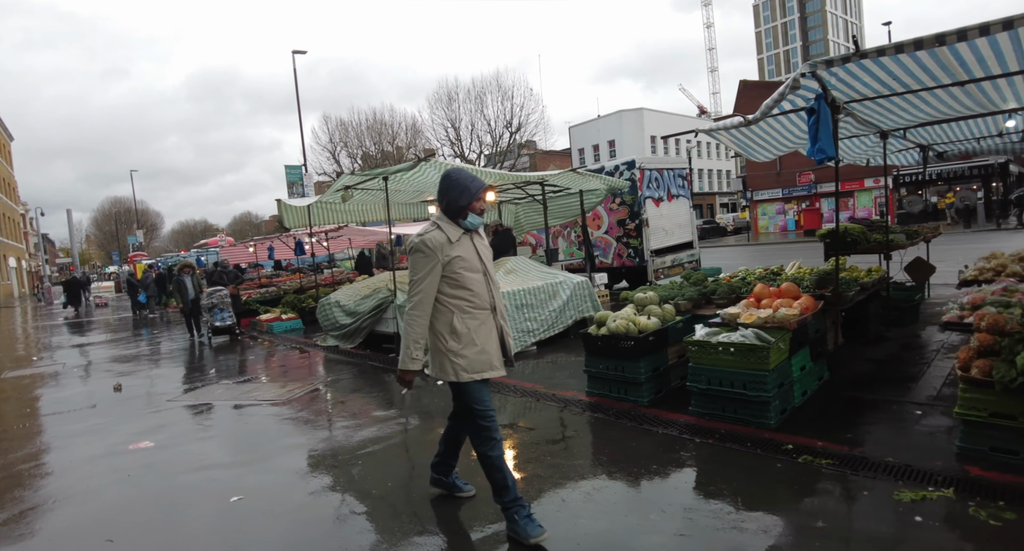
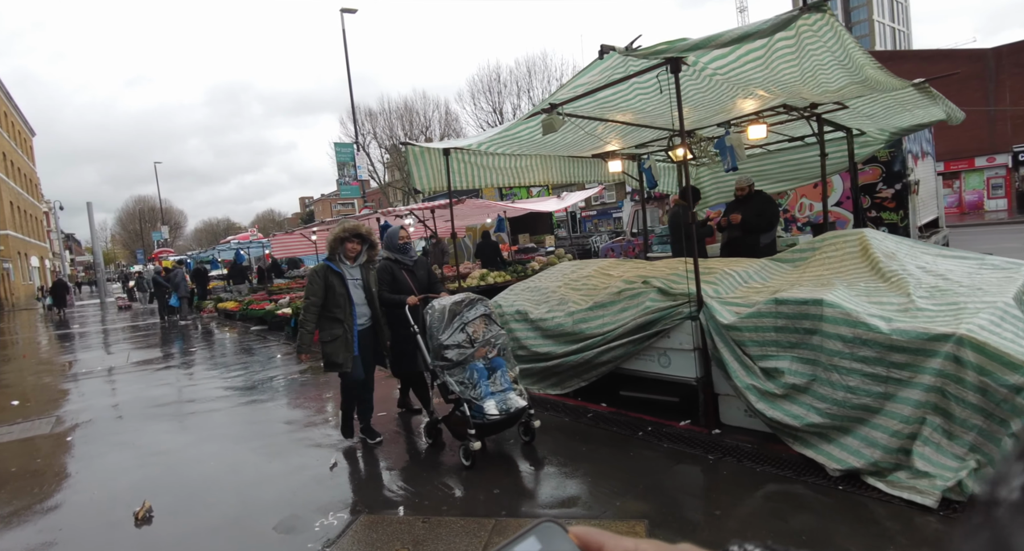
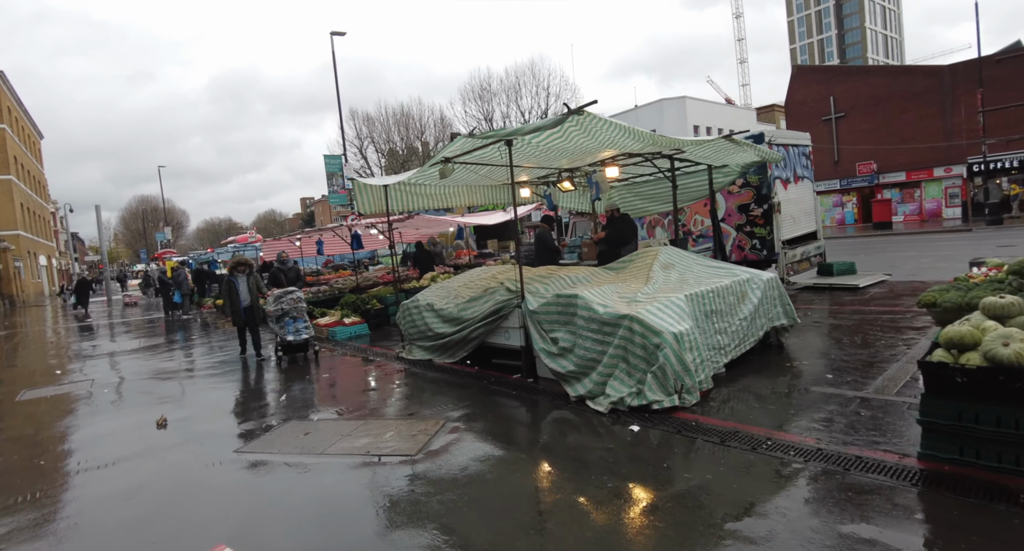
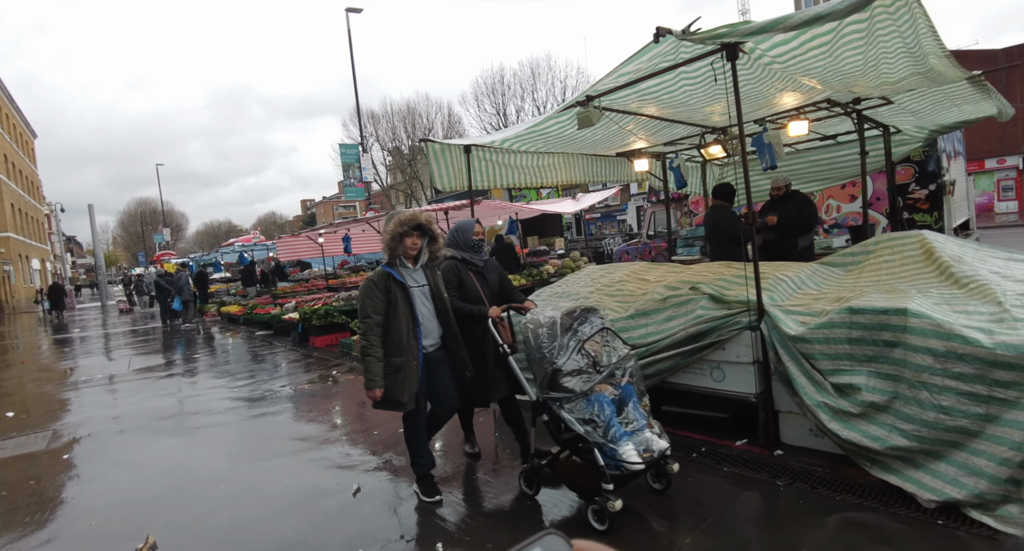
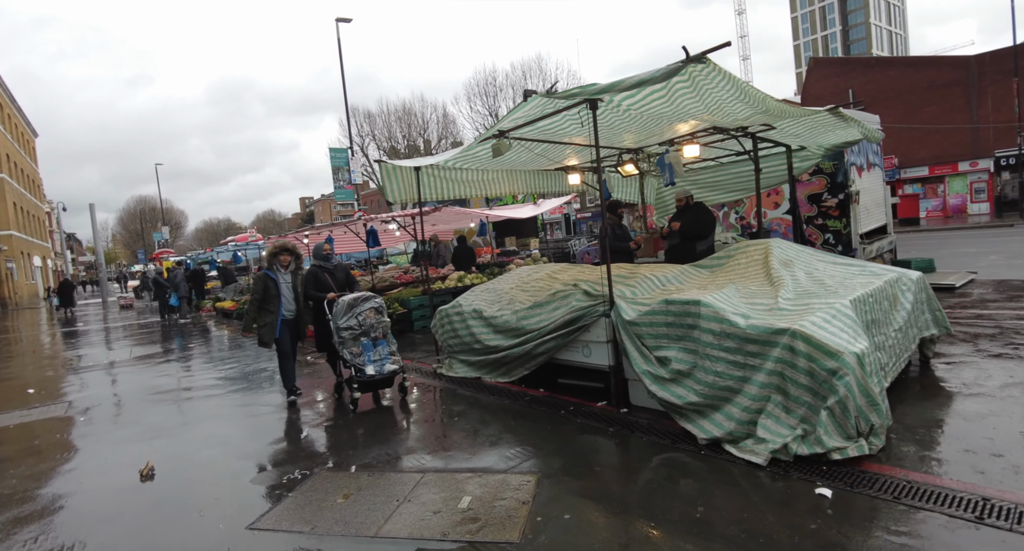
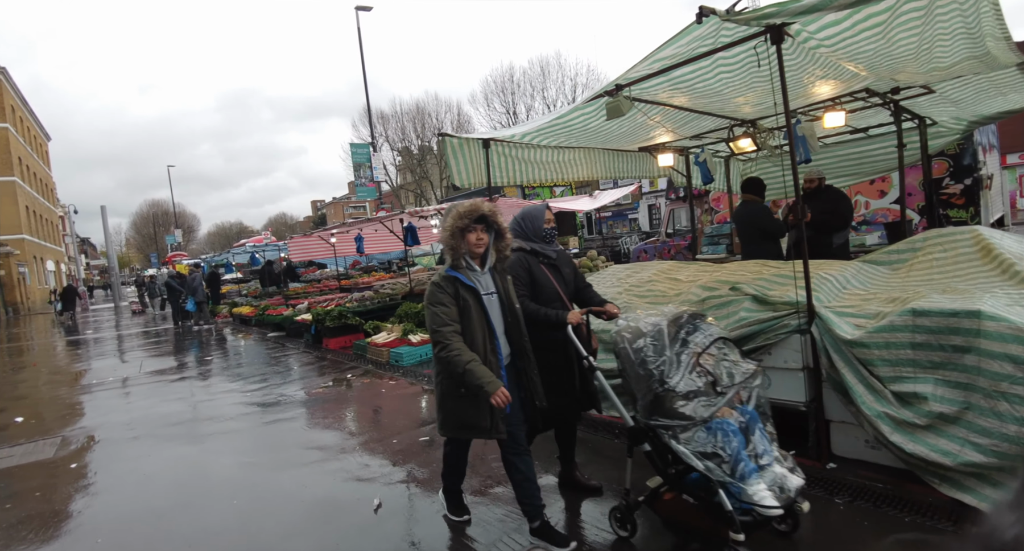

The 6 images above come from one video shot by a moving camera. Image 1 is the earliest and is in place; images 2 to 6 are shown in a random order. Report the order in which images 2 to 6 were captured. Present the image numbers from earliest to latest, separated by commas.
3, 5, 2, 4, 6
